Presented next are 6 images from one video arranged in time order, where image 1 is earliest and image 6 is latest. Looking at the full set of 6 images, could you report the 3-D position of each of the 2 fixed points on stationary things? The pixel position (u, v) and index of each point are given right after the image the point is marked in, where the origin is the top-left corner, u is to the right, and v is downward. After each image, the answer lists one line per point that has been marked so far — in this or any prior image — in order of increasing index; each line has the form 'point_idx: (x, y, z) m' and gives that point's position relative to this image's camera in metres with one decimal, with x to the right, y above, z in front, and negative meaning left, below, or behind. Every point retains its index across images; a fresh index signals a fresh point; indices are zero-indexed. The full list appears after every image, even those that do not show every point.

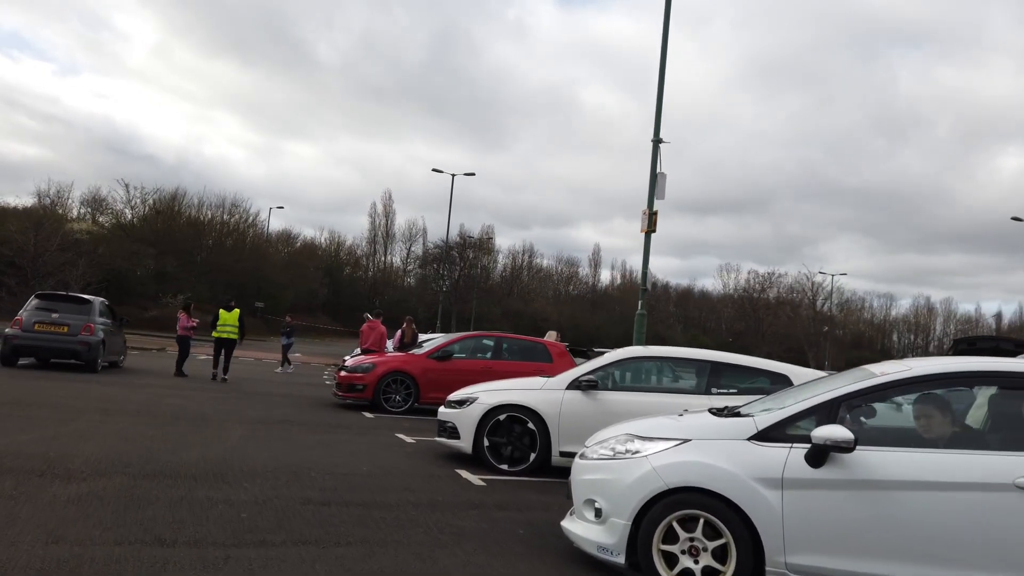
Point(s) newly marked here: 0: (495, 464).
0: (-0.2, -1.8, +7.5) m
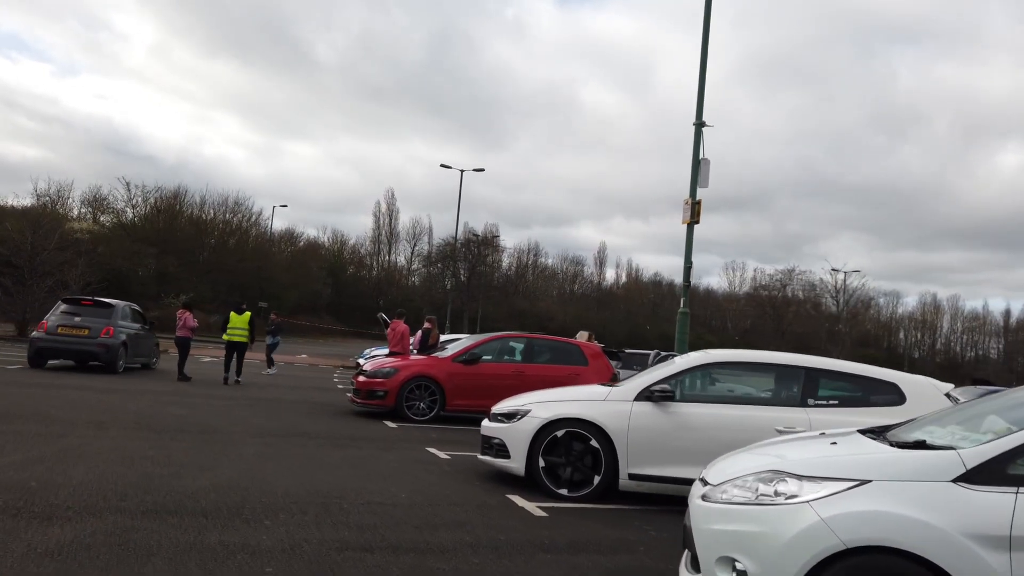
0: (+0.3, -1.7, +6.4) m
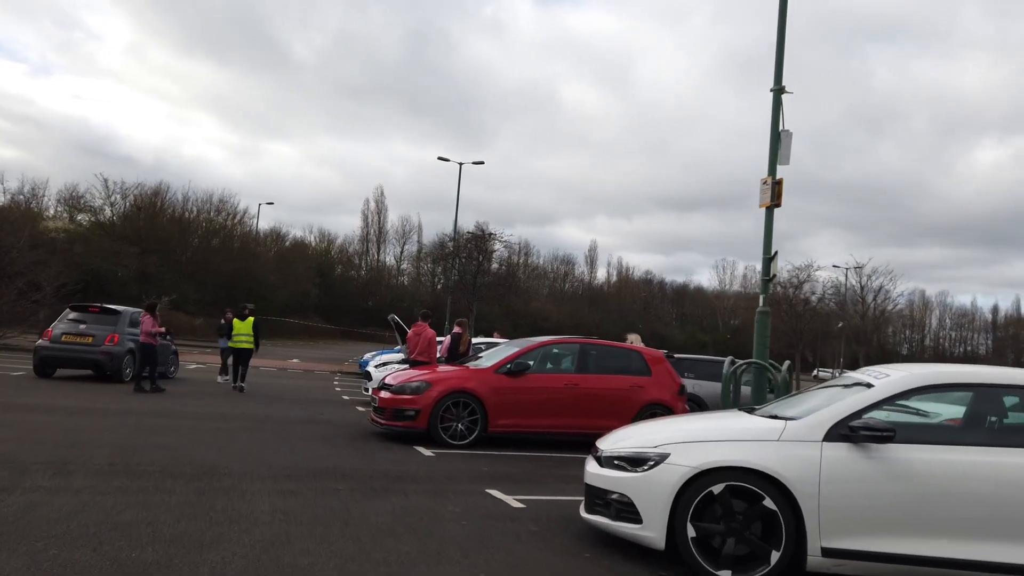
0: (+1.2, -1.7, +4.5) m
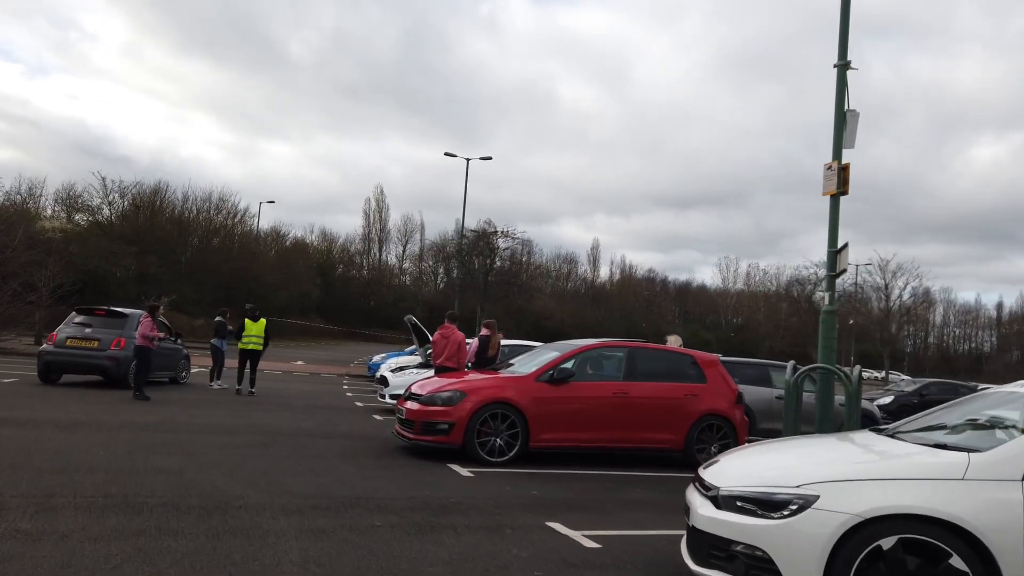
0: (+1.7, -1.7, +3.5) m
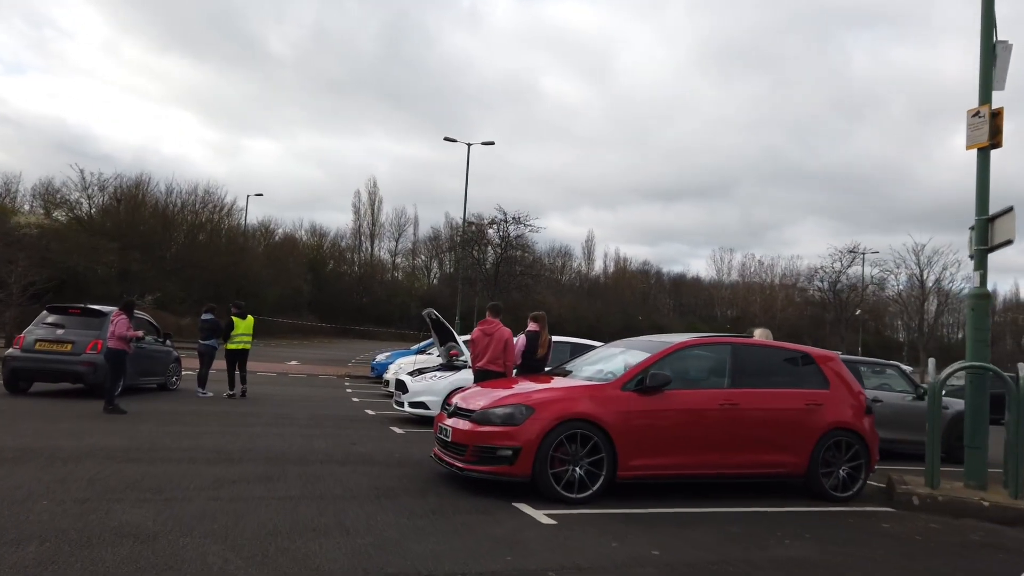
0: (+2.5, -1.5, +1.5) m
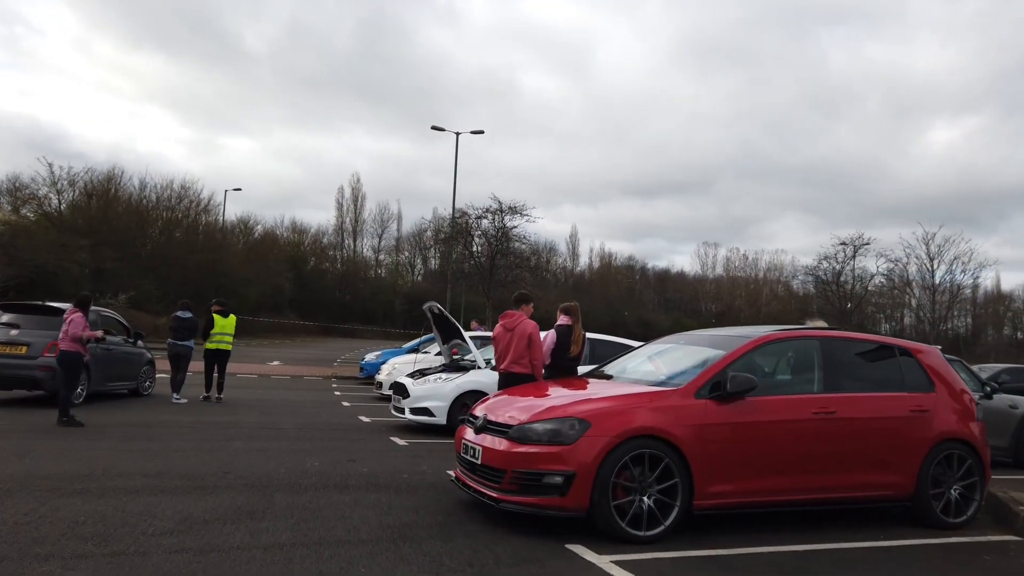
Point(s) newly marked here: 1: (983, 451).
0: (+3.0, -1.4, +0.1) m
1: (+3.9, -1.4, +6.2) m
